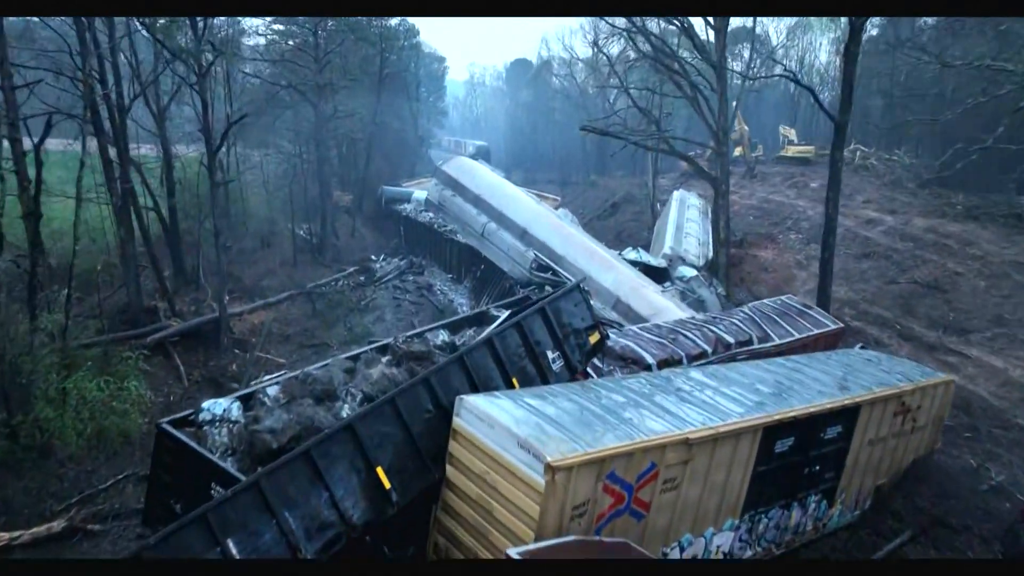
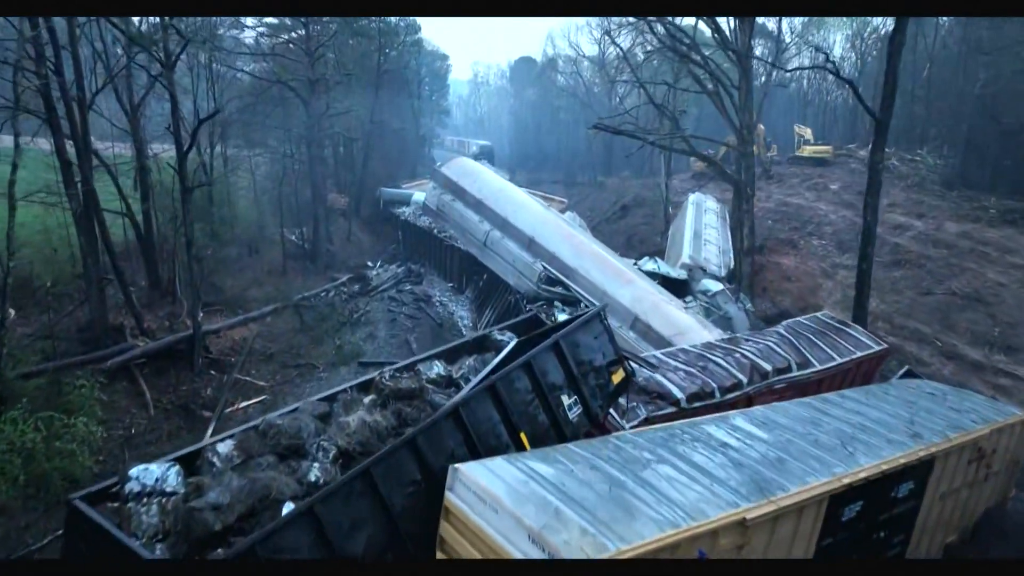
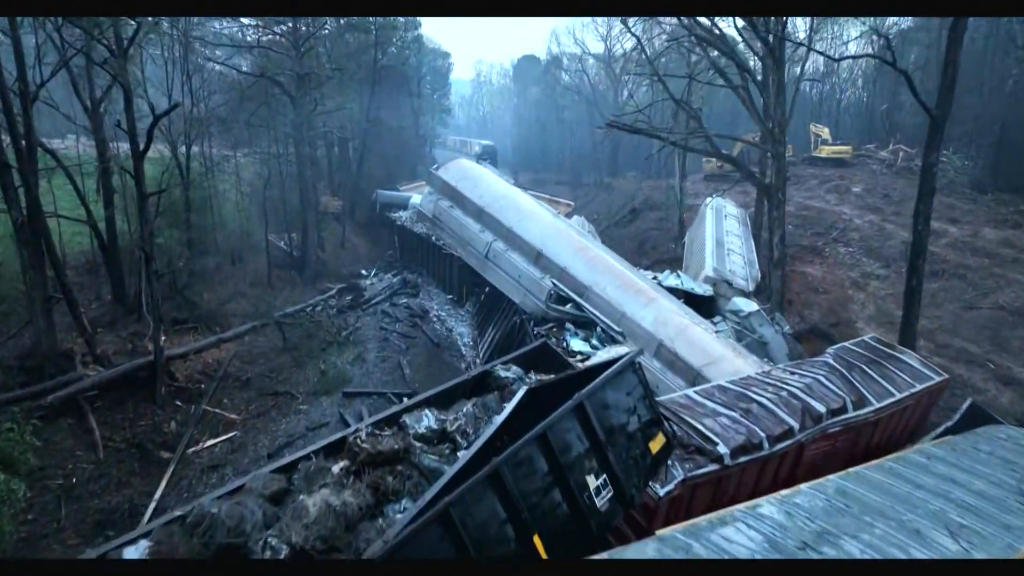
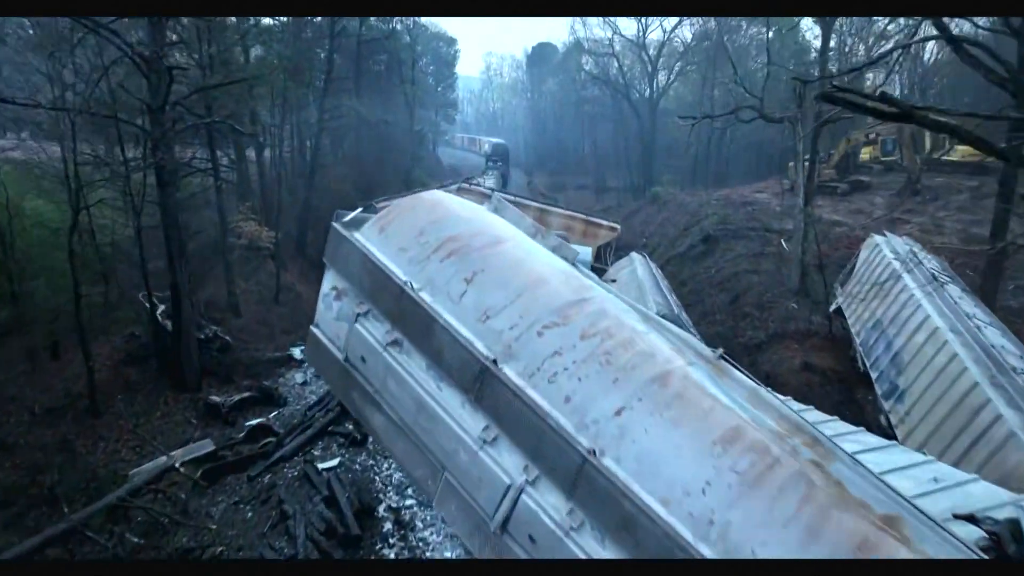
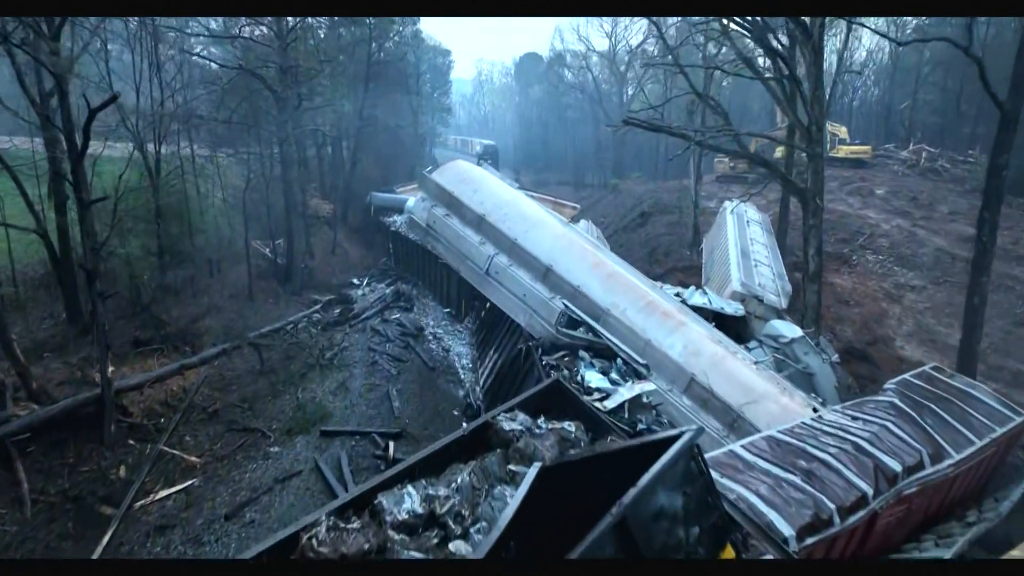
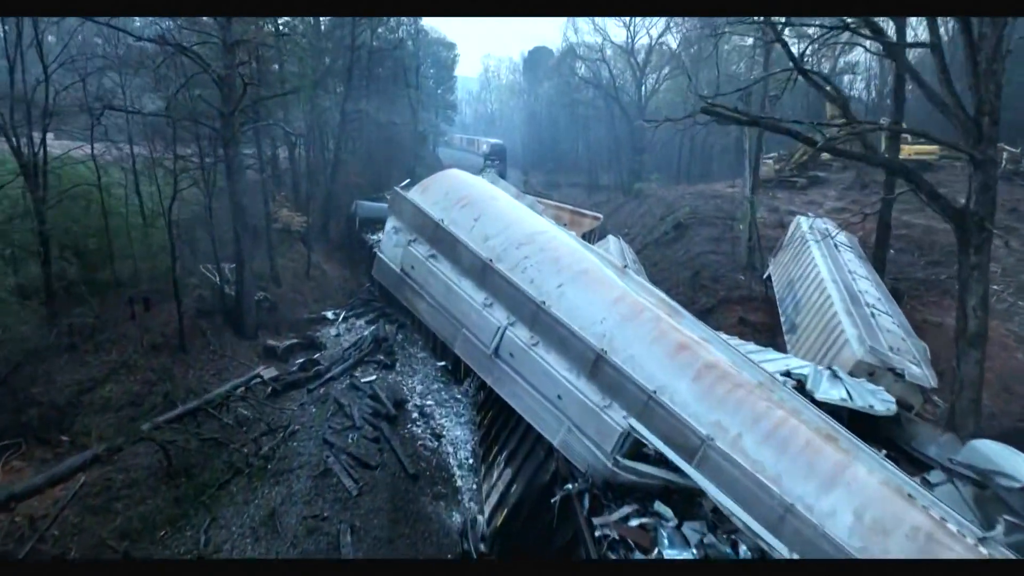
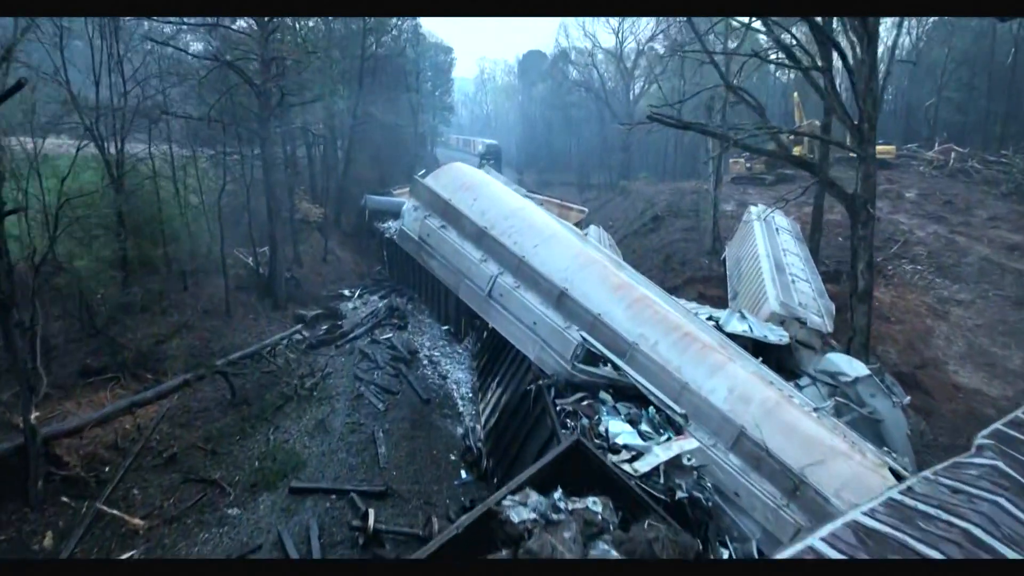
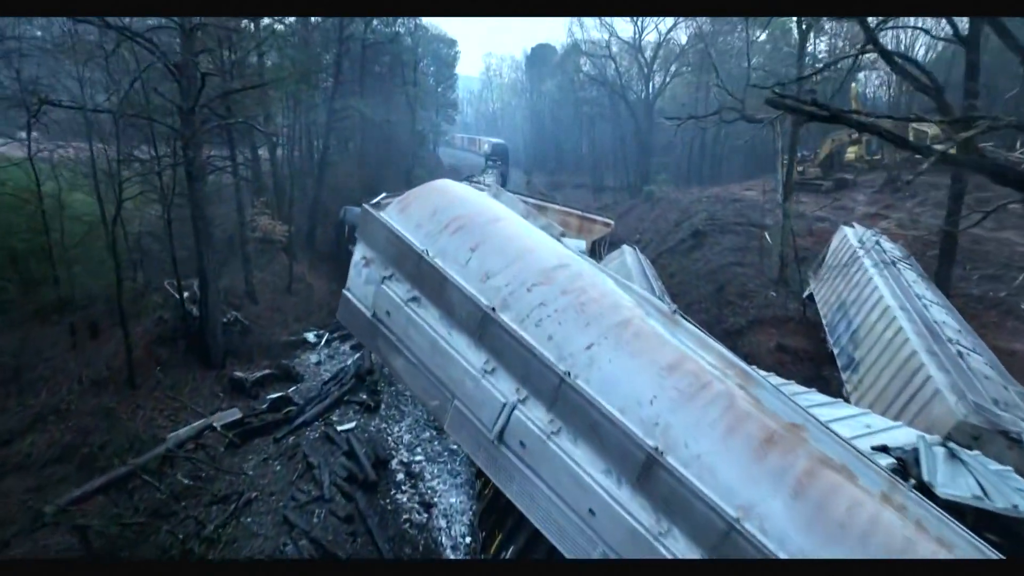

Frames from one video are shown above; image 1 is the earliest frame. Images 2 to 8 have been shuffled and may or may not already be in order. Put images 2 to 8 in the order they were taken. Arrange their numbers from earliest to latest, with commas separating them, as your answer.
2, 3, 5, 7, 6, 8, 4
